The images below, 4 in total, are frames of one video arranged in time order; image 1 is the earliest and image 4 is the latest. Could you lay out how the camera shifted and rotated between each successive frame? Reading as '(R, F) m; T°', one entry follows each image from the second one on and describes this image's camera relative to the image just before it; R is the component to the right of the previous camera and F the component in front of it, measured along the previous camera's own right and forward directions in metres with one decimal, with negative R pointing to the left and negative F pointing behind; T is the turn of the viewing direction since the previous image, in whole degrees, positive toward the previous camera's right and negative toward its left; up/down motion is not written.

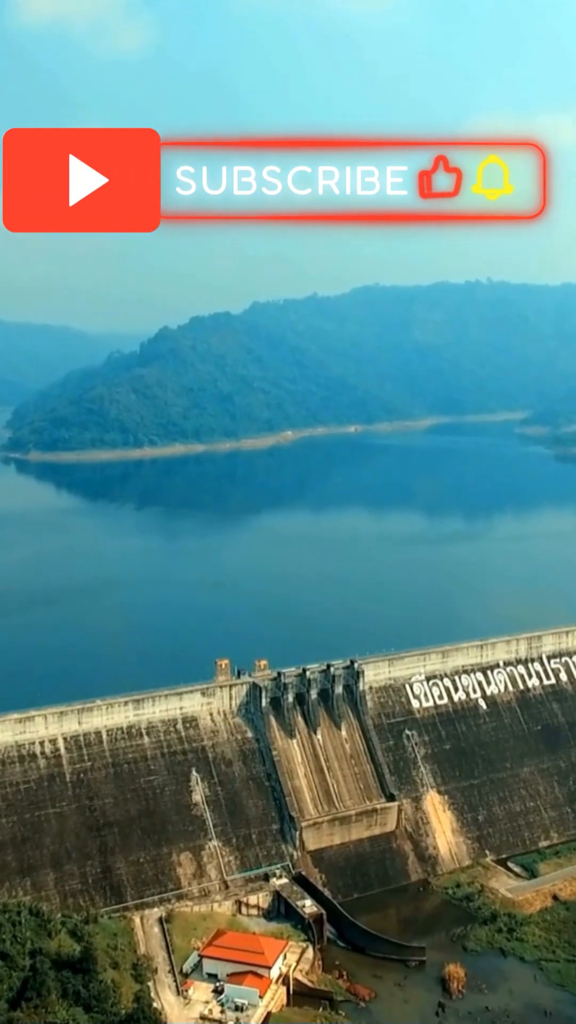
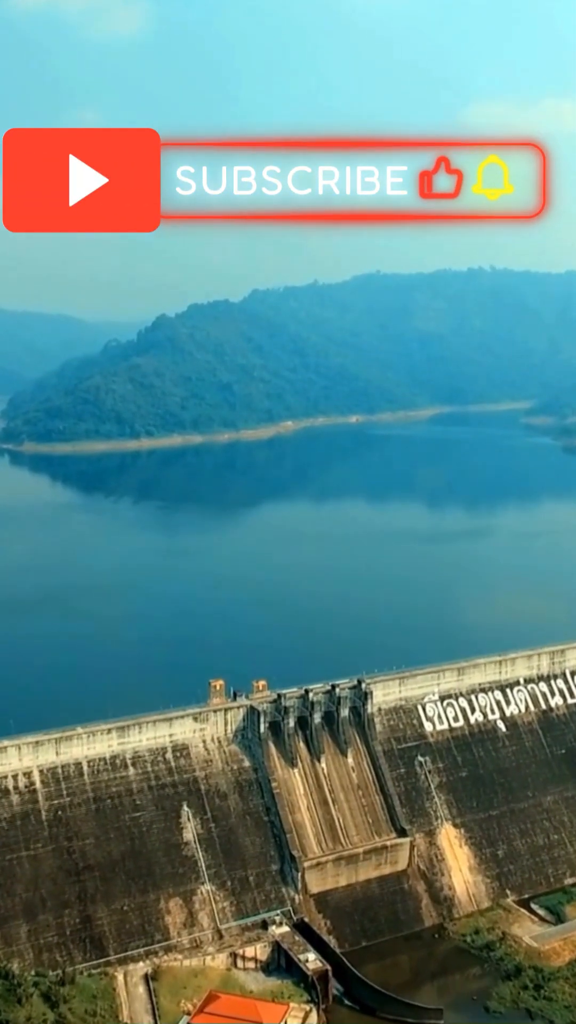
(0.0, +2.8) m; 0°
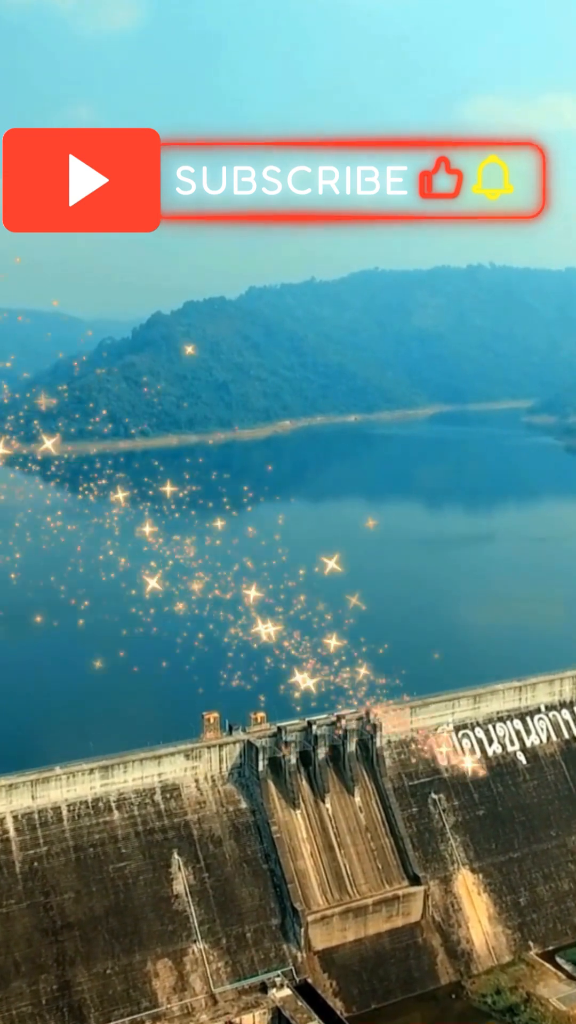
(-0.1, +2.4) m; 0°
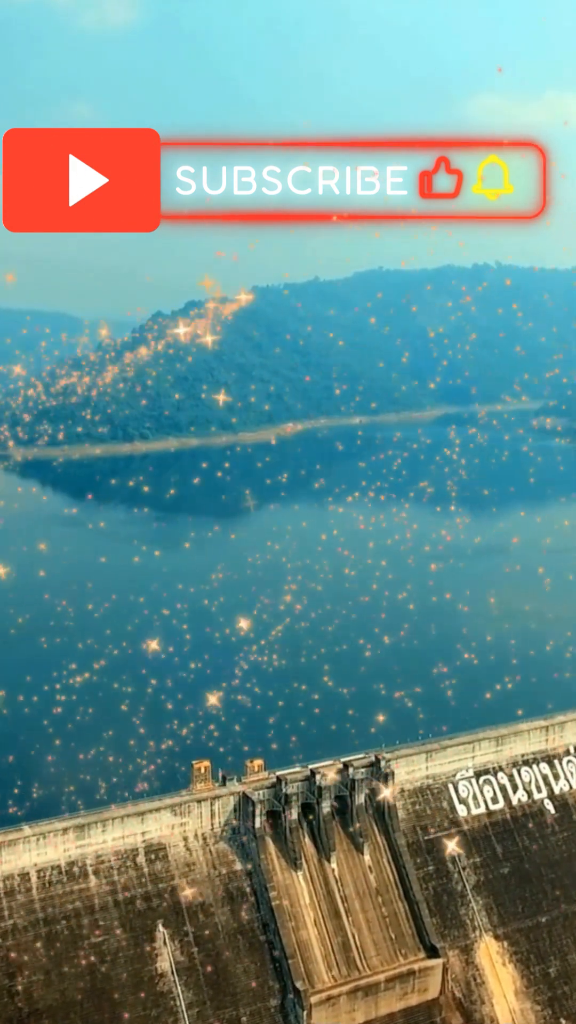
(+0.1, +2.7) m; 0°
